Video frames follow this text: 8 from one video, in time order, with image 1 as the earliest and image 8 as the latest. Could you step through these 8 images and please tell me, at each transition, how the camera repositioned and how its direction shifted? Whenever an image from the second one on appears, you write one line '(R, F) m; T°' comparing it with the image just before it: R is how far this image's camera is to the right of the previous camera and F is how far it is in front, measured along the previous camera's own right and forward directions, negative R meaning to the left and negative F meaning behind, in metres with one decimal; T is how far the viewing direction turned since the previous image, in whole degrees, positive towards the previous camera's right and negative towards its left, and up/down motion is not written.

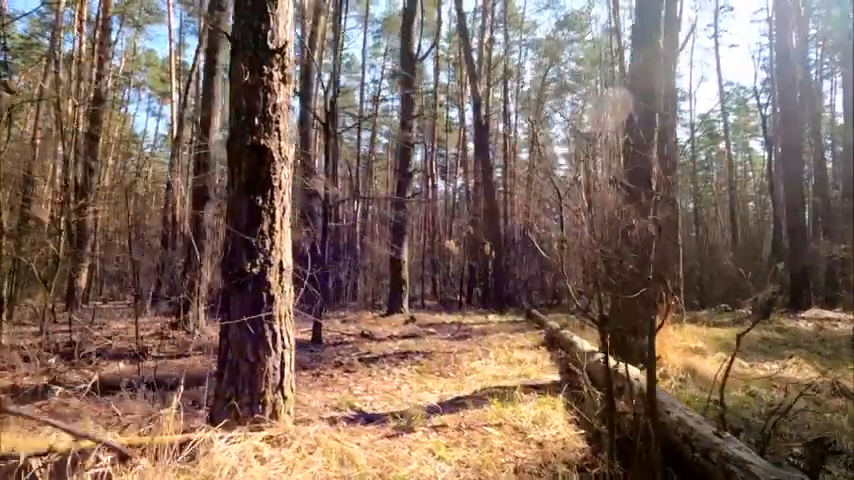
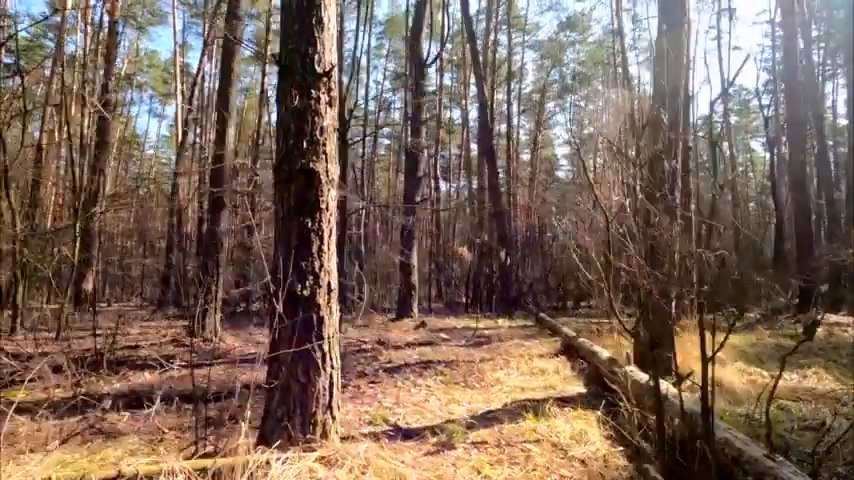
(-0.2, 0.0) m; 0°
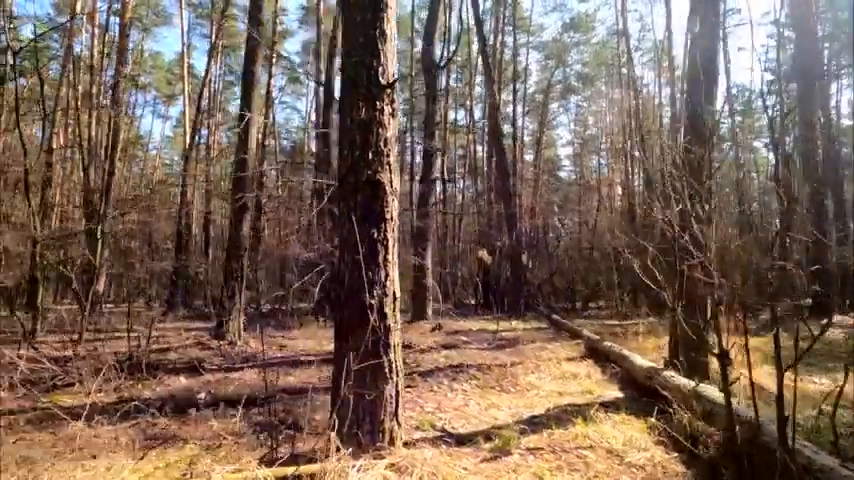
(-0.3, 0.0) m; 0°
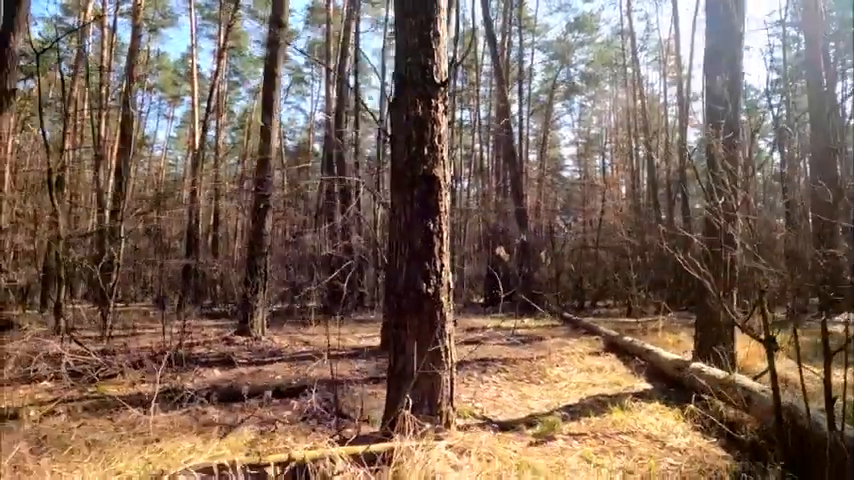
(-0.3, -0.1) m; 0°
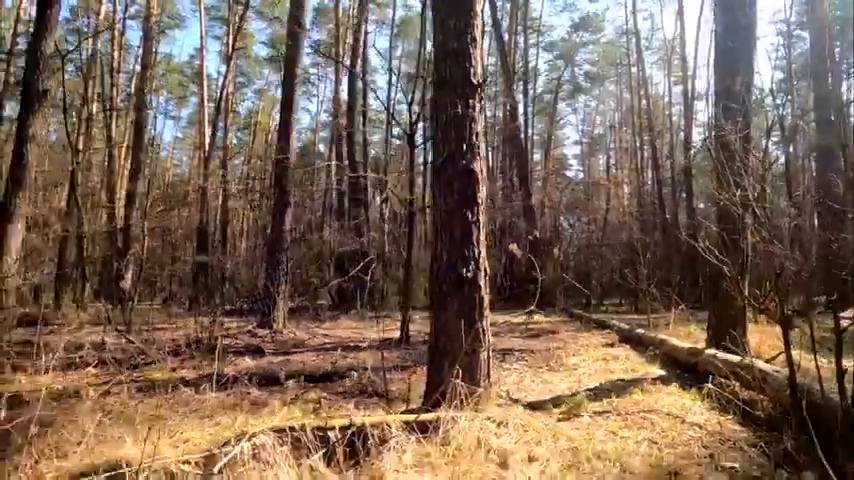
(-0.2, -0.3) m; 0°
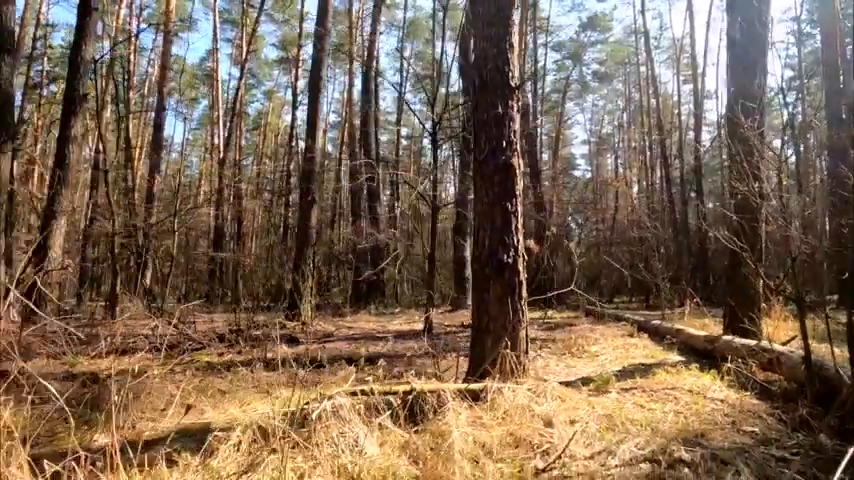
(-0.2, -0.4) m; -1°
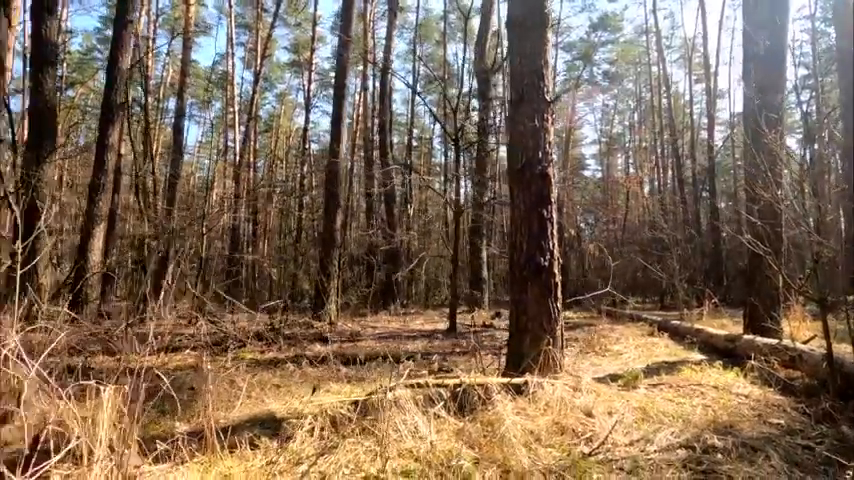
(-0.2, -0.3) m; -1°
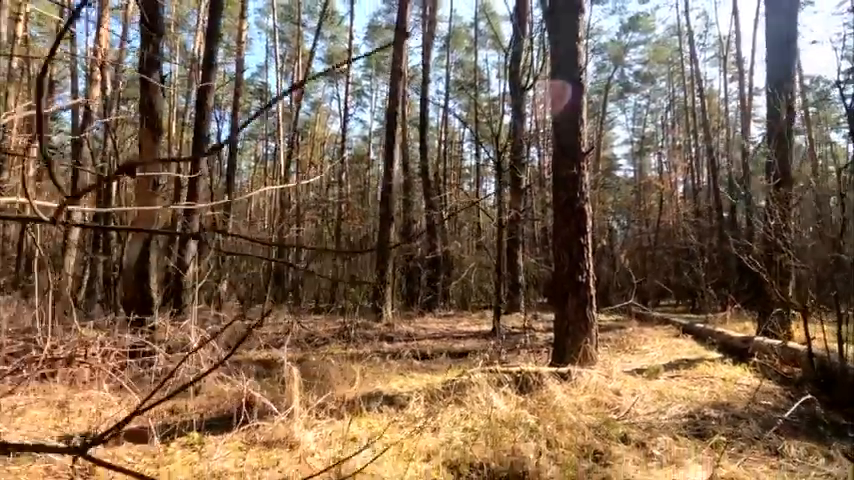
(-0.3, -1.2) m; -3°
